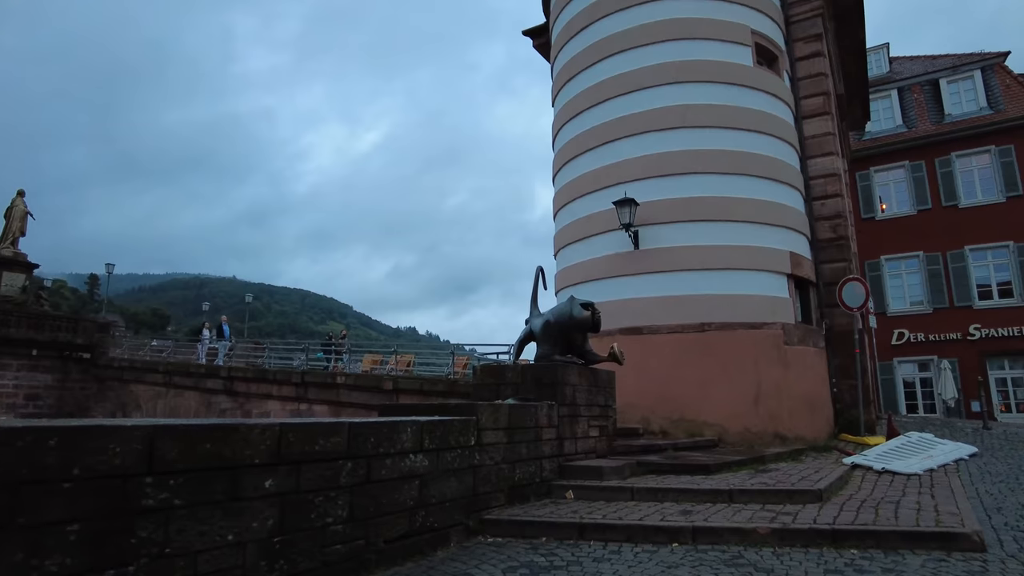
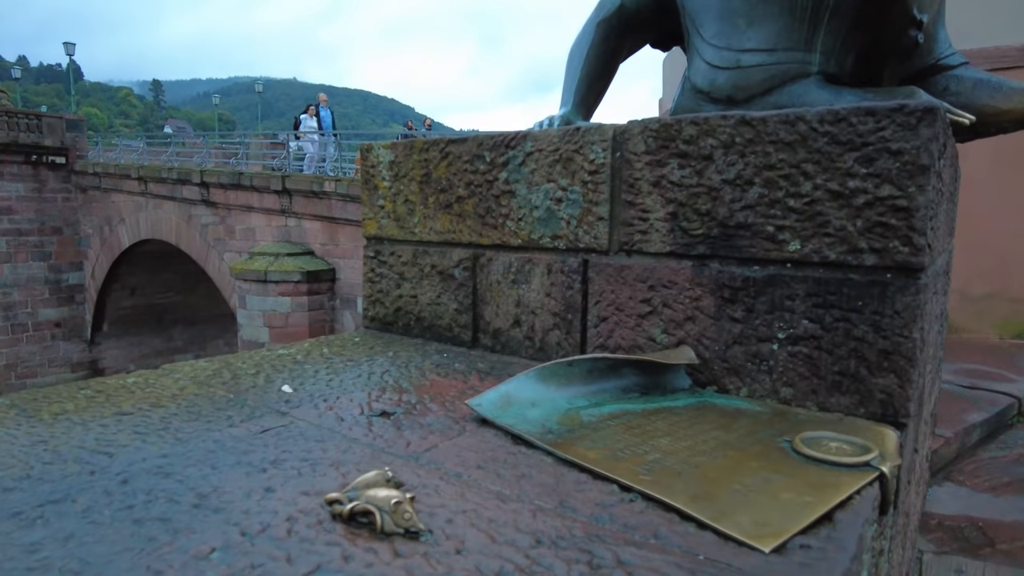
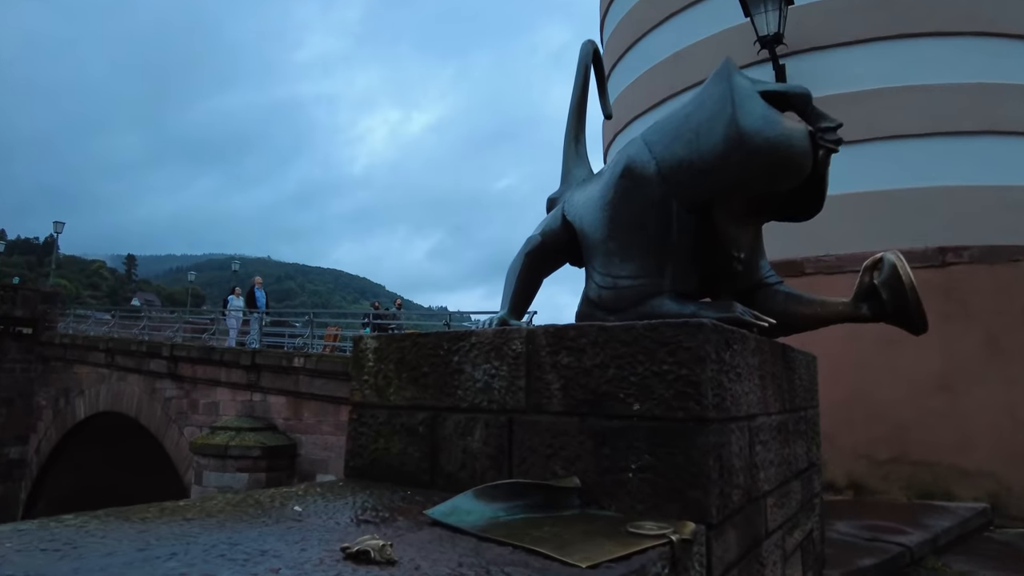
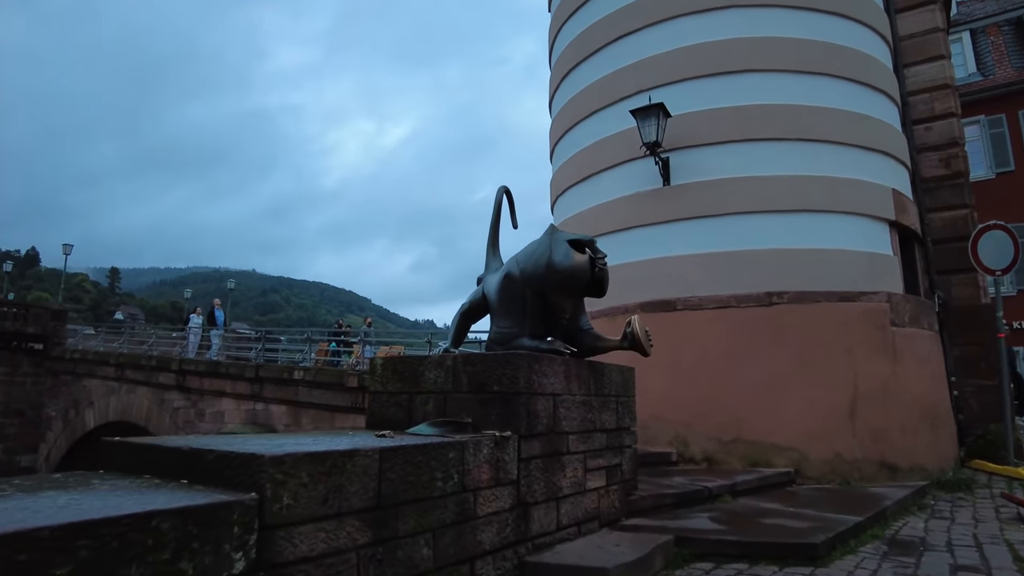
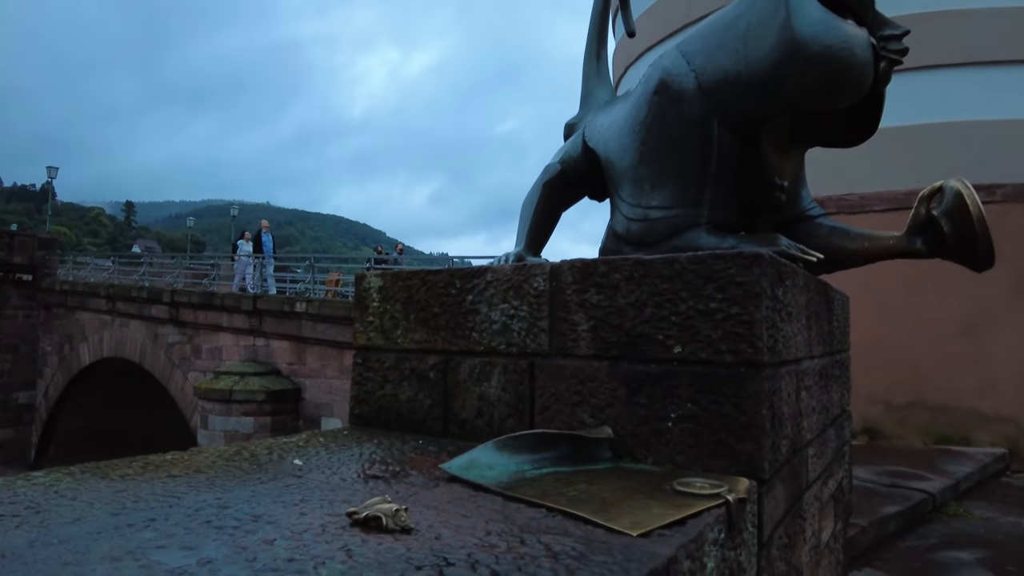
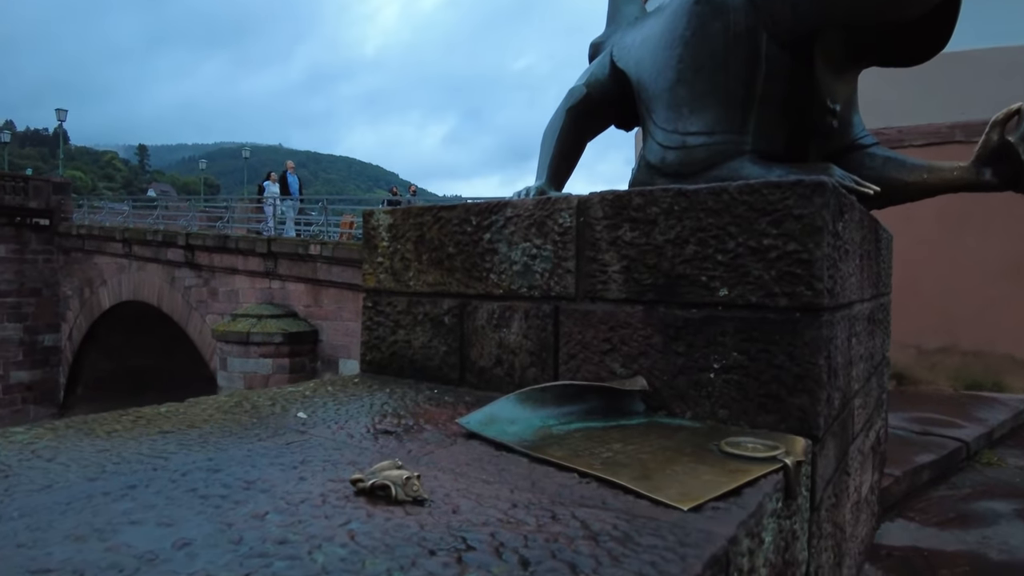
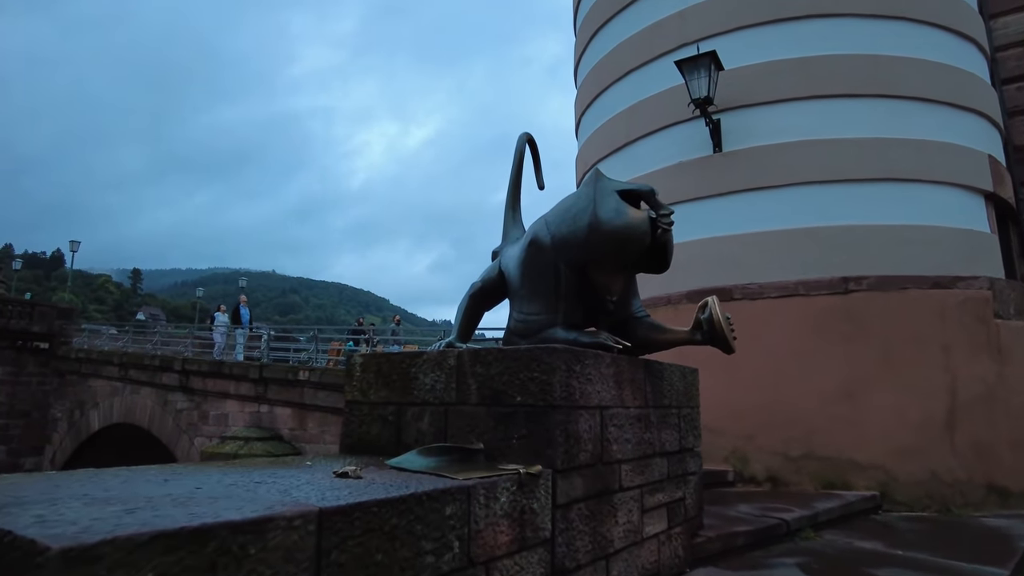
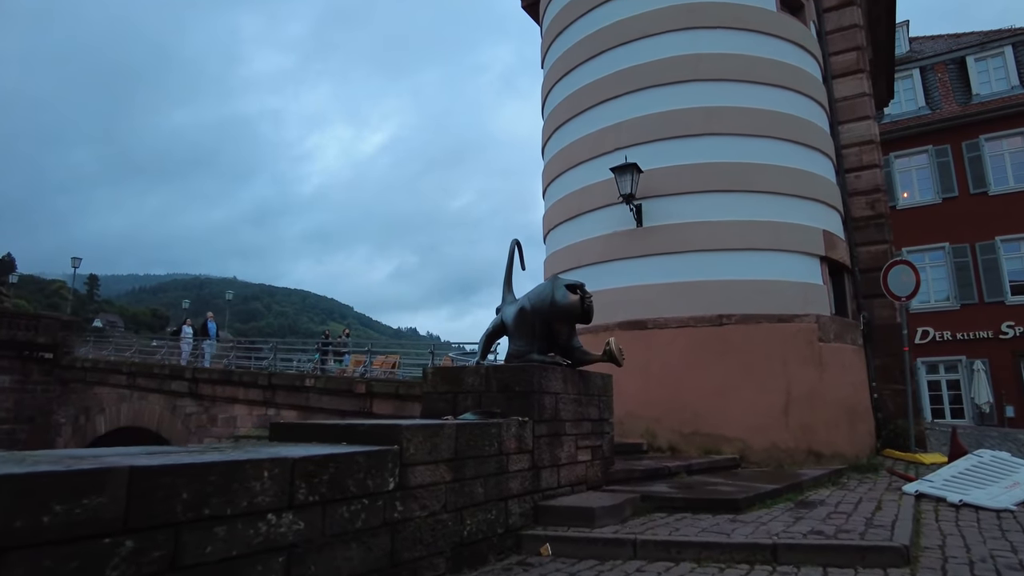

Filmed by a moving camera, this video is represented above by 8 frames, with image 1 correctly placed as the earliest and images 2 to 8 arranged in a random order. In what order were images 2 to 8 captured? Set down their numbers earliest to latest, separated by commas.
8, 4, 7, 3, 5, 6, 2
